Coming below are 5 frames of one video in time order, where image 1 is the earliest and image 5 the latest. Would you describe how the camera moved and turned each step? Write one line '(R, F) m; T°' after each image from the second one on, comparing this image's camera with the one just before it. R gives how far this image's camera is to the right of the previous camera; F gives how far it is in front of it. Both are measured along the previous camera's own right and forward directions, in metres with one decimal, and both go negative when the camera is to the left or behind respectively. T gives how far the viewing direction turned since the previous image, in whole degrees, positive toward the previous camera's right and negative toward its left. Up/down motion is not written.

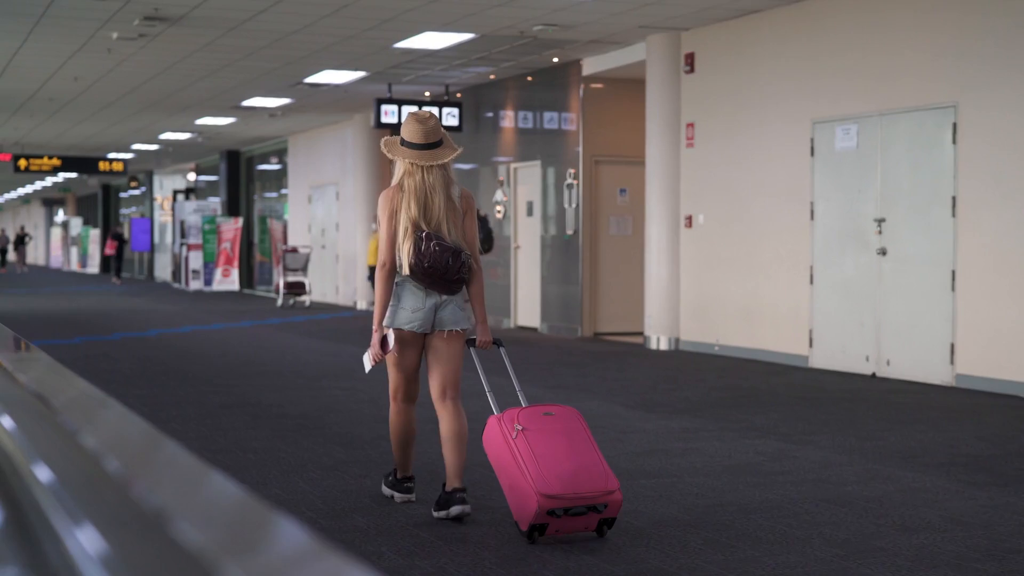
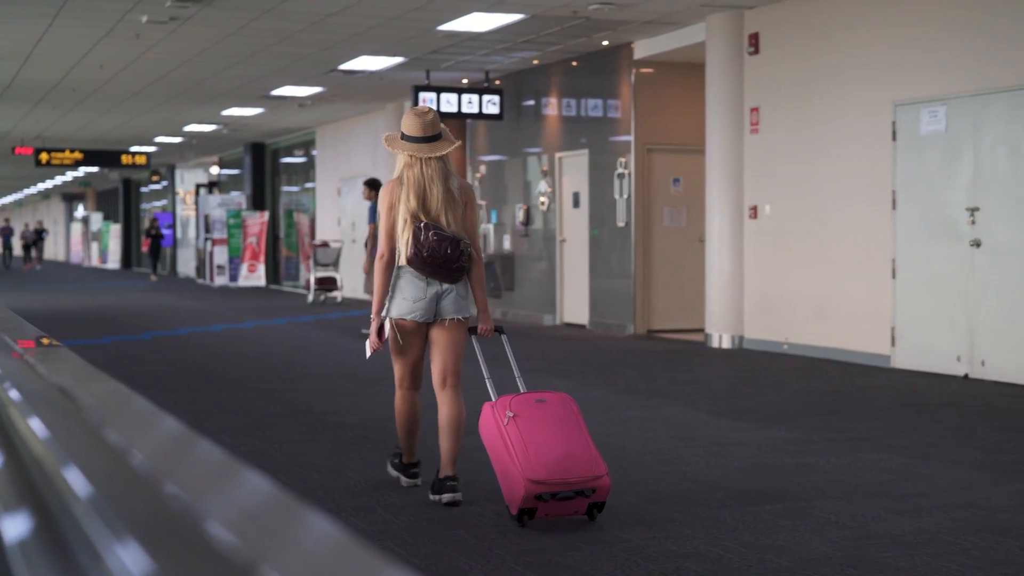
(-0.4, +0.7) m; -1°
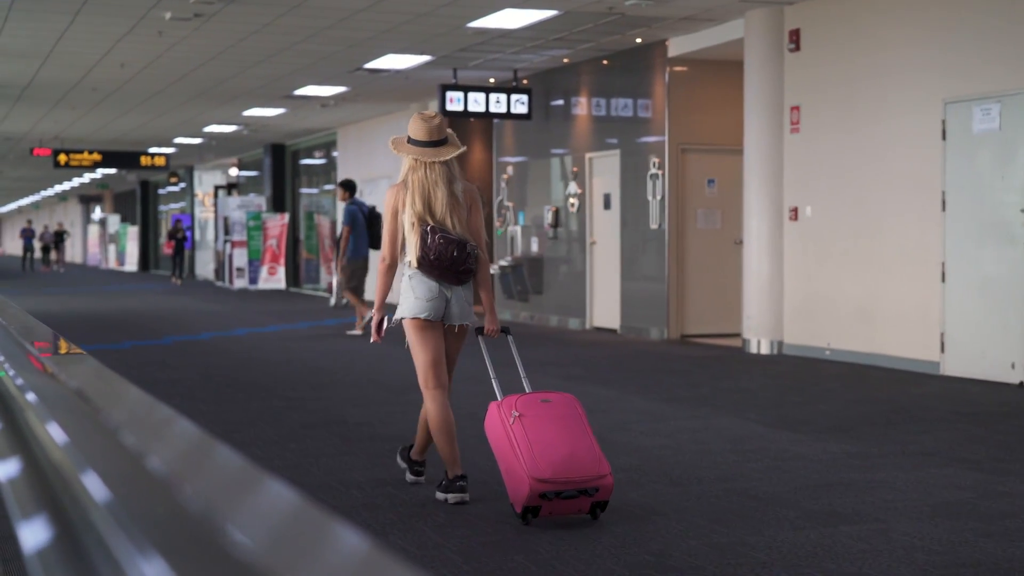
(-0.2, +0.3) m; -1°
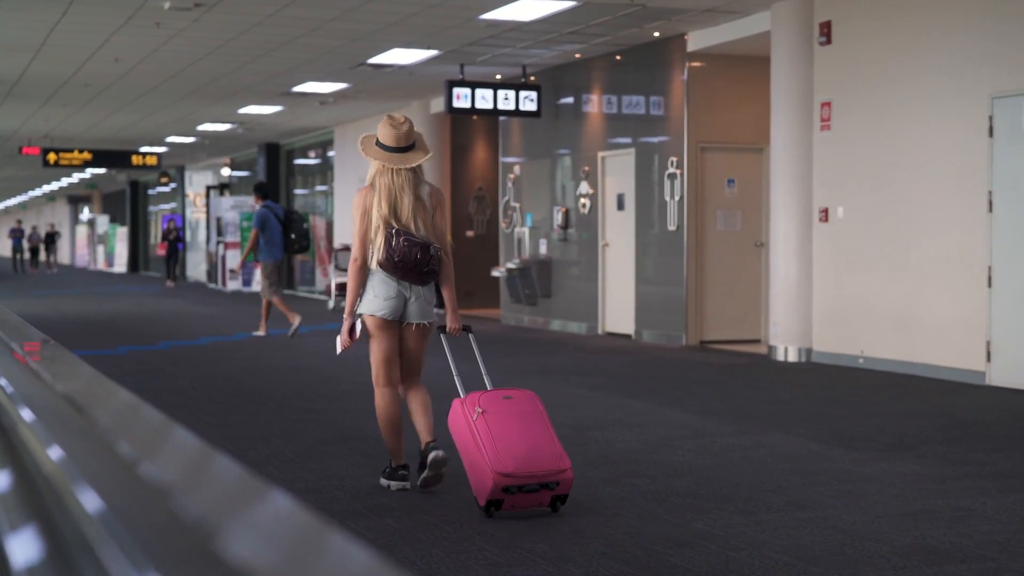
(-0.3, +0.6) m; +1°
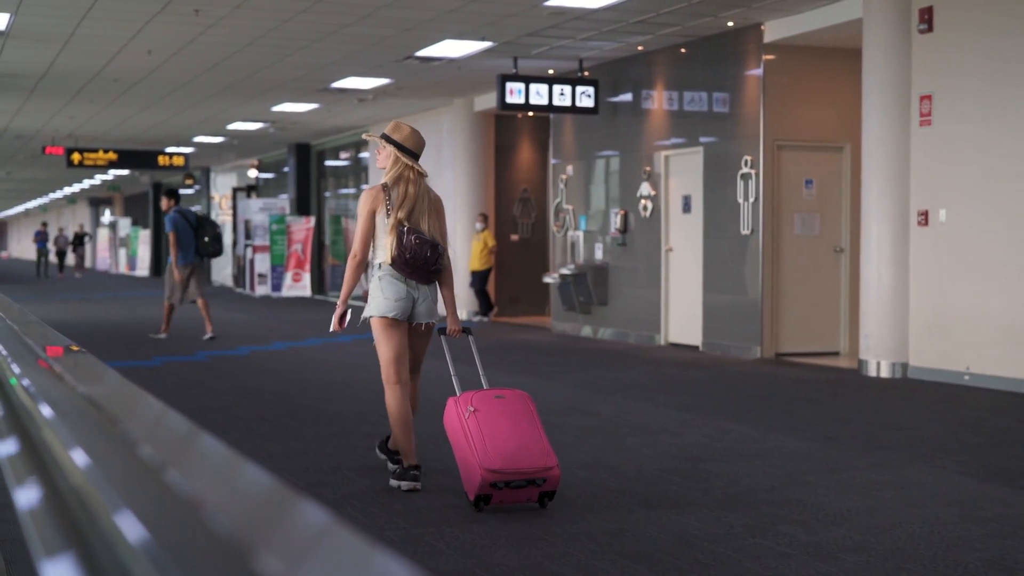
(-0.5, +0.9) m; -1°
